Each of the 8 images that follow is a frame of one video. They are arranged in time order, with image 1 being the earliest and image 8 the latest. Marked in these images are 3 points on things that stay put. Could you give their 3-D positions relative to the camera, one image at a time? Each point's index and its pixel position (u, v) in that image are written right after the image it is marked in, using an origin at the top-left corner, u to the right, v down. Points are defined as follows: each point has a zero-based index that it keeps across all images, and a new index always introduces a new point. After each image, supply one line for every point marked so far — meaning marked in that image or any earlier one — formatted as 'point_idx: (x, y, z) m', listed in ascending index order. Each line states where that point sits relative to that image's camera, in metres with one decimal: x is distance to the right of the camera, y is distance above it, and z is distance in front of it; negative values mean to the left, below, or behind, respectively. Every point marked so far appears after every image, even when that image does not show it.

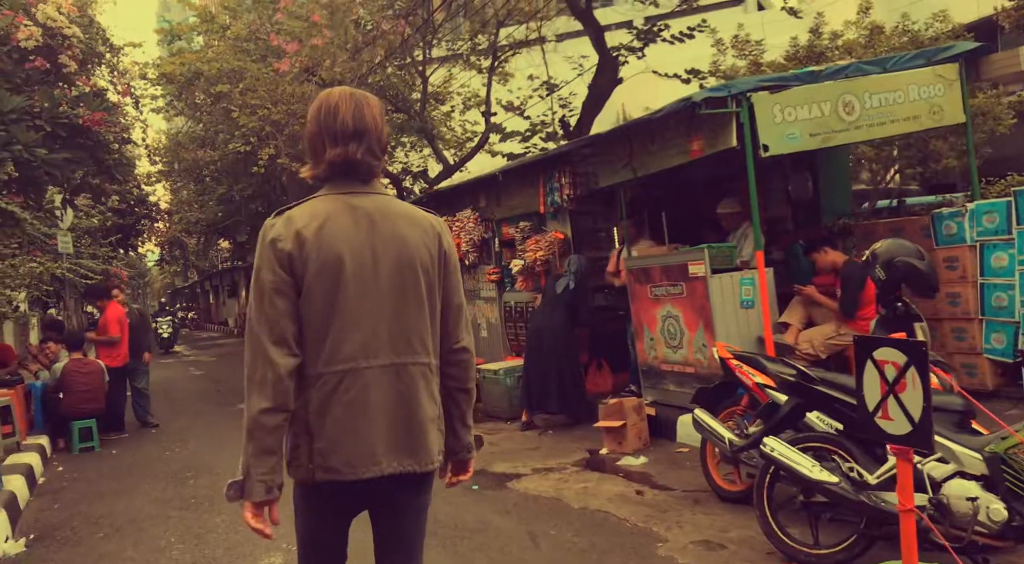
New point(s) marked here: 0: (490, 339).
0: (-0.3, -0.8, +10.3) m
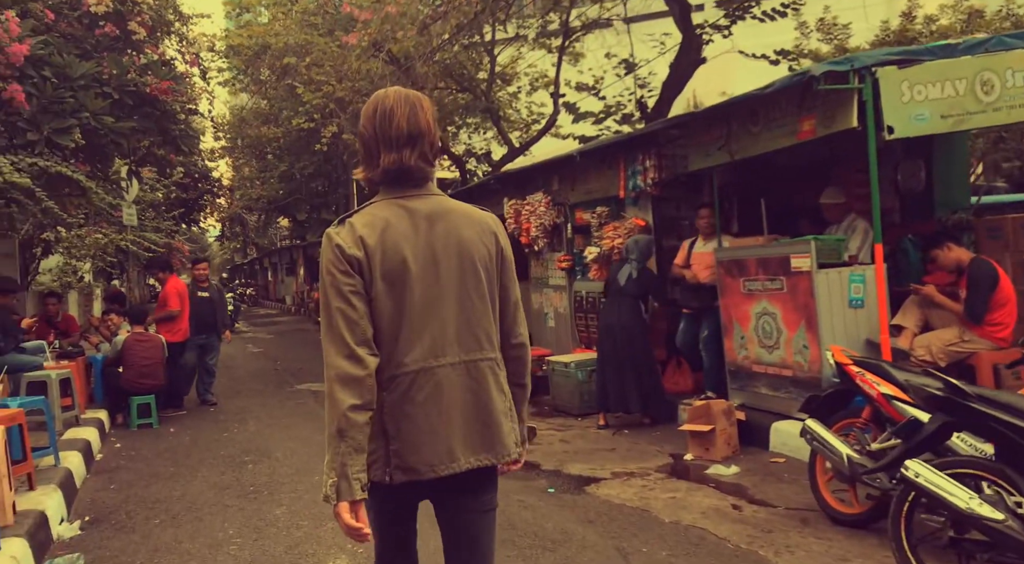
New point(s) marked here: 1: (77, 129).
0: (+0.6, -0.6, +9.9) m
1: (-4.9, +1.7, +8.8) m
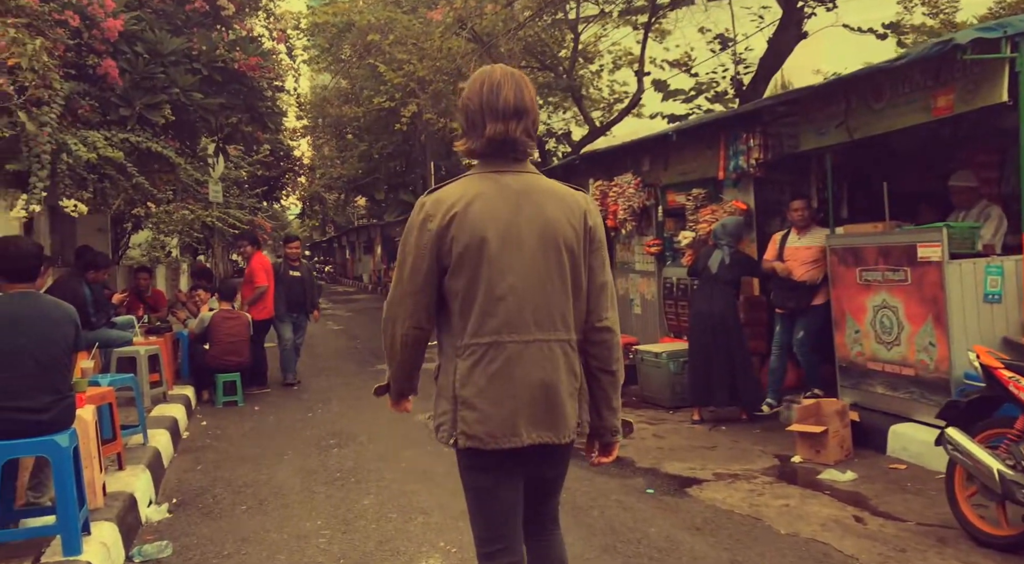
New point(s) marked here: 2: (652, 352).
0: (+1.6, -0.4, +9.4) m
1: (-3.9, +2.0, +8.8) m
2: (+1.3, -0.7, +7.6) m
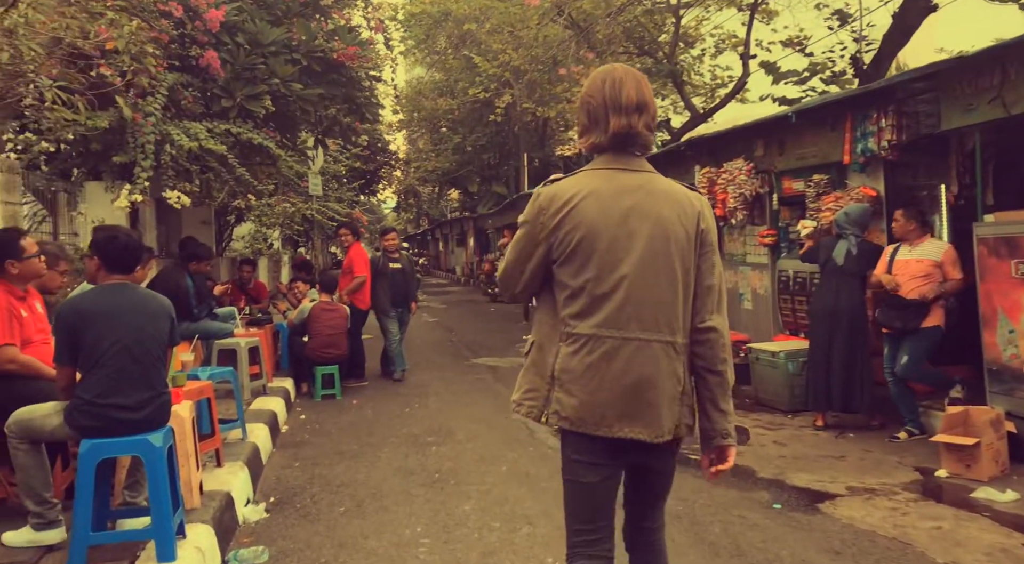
0: (+2.7, -0.4, +8.8) m
1: (-2.8, +2.1, +8.8) m
2: (+2.3, -0.6, +7.0) m
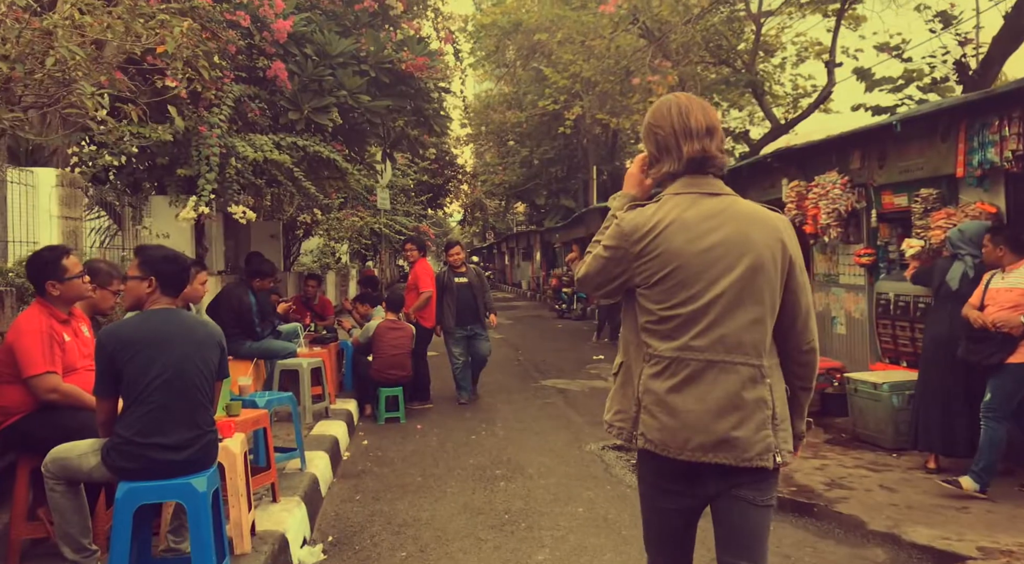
0: (+3.5, -0.6, +8.1) m
1: (-2.0, +1.9, +8.6) m
2: (+2.9, -0.8, +6.3) m
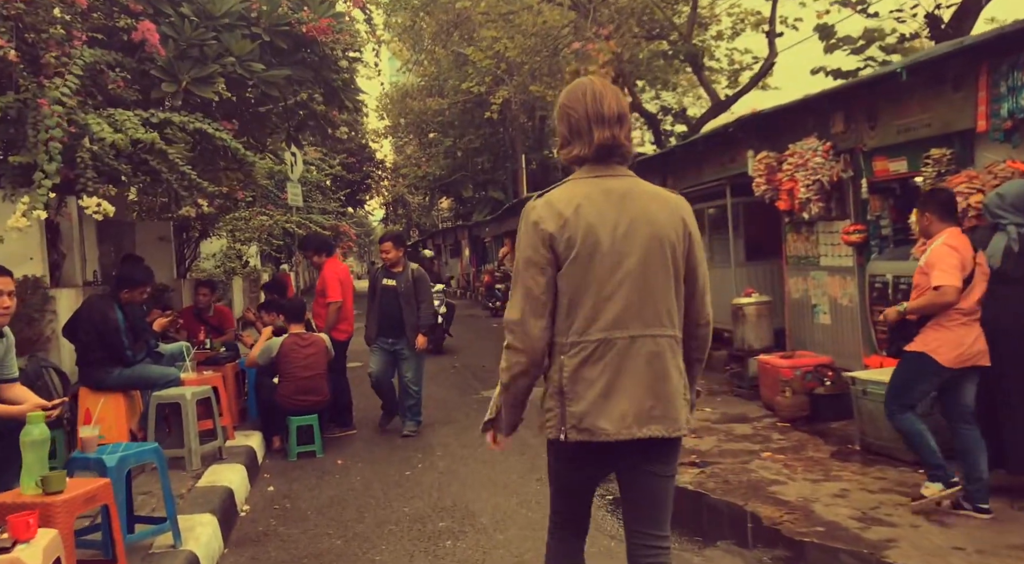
0: (+2.9, -0.4, +7.1) m
1: (-2.6, +1.8, +7.1) m
2: (+2.5, -0.7, +5.3) m
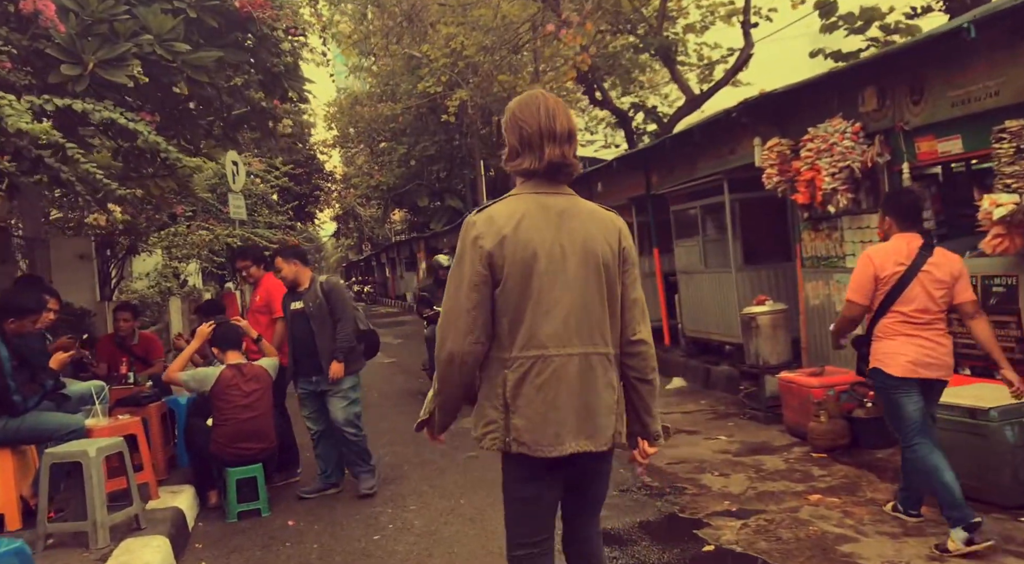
0: (+2.8, -0.4, +6.2) m
1: (-2.8, +1.7, +5.9) m
2: (+2.5, -0.7, +4.3) m
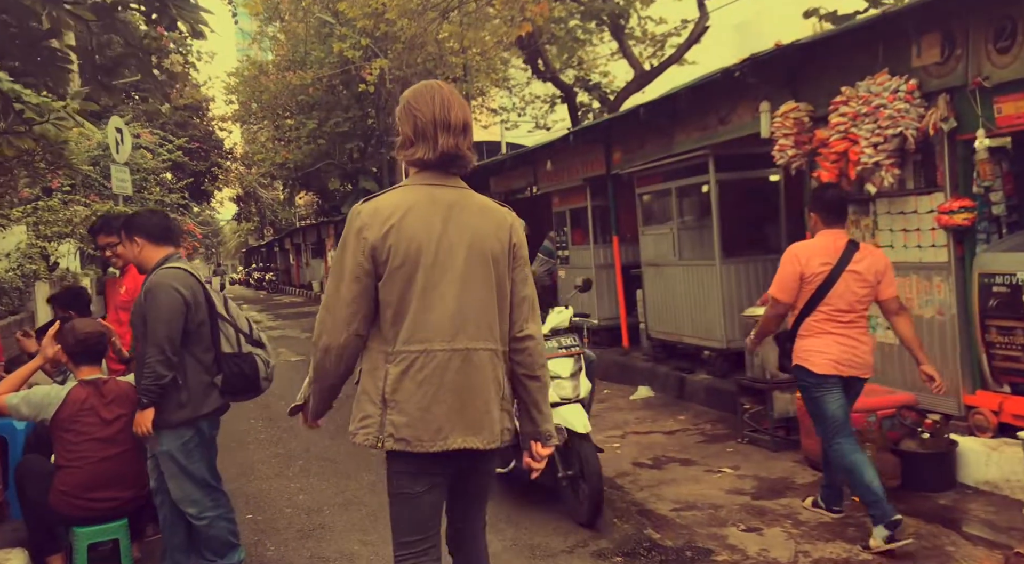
0: (+2.5, -0.4, +5.1) m
1: (-3.0, +1.8, +4.1) m
2: (+2.4, -0.7, +3.2) m
